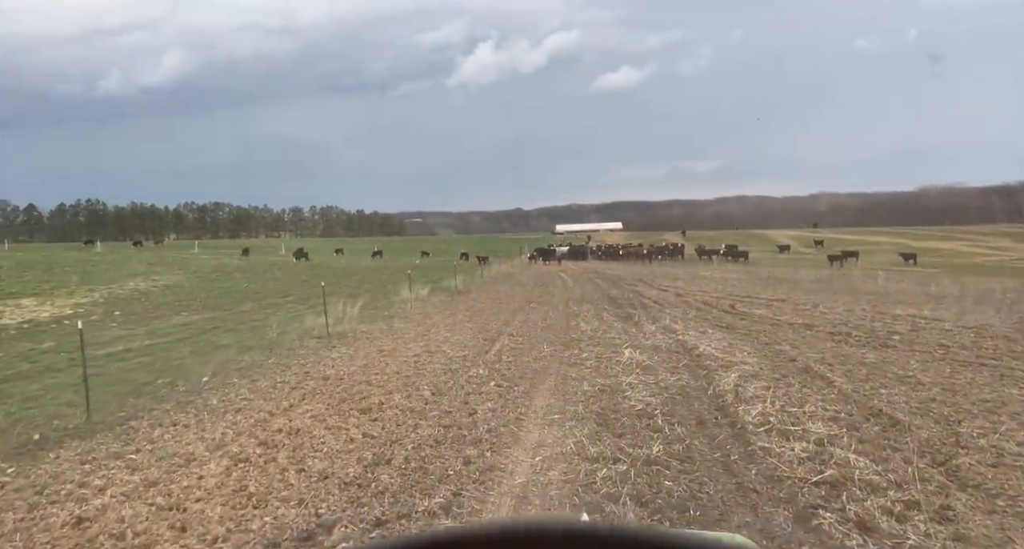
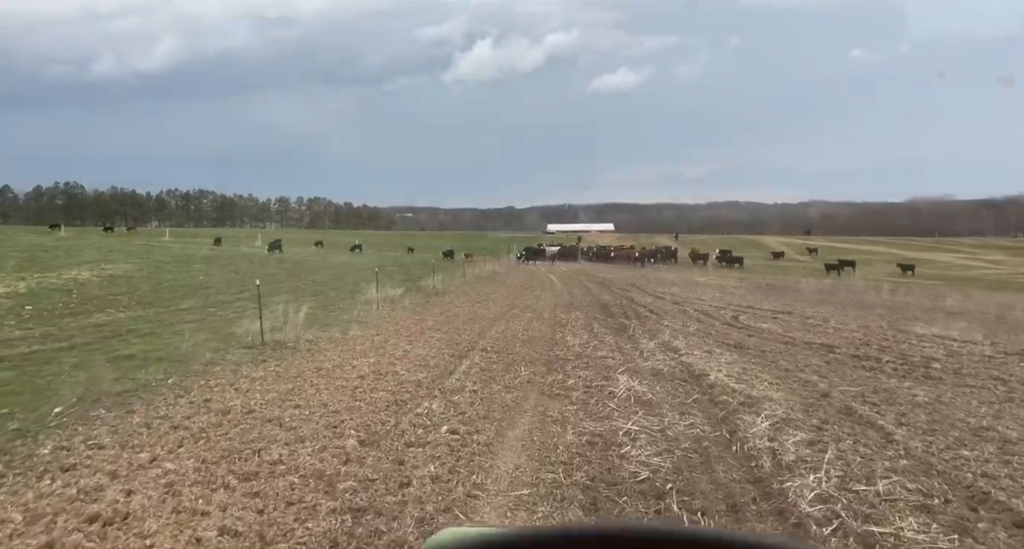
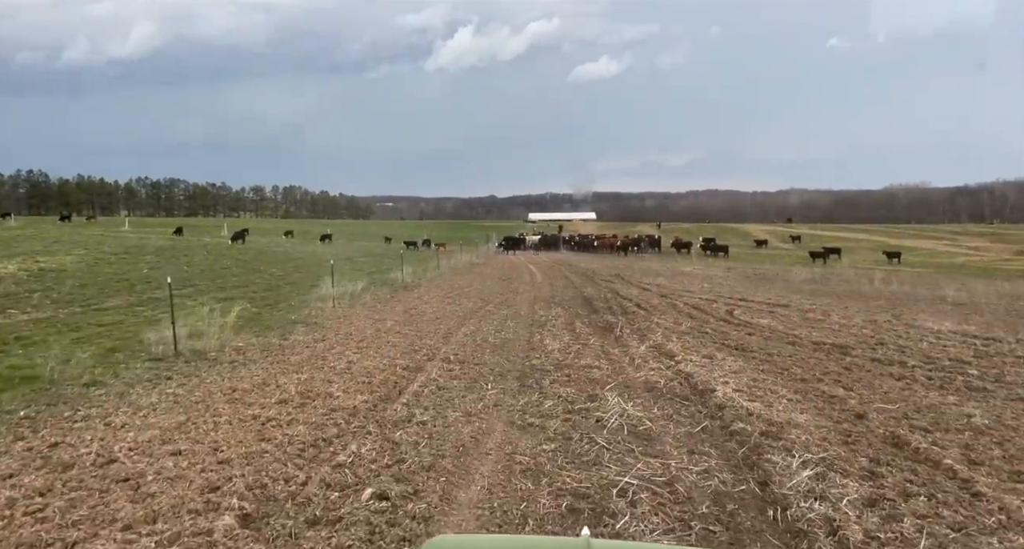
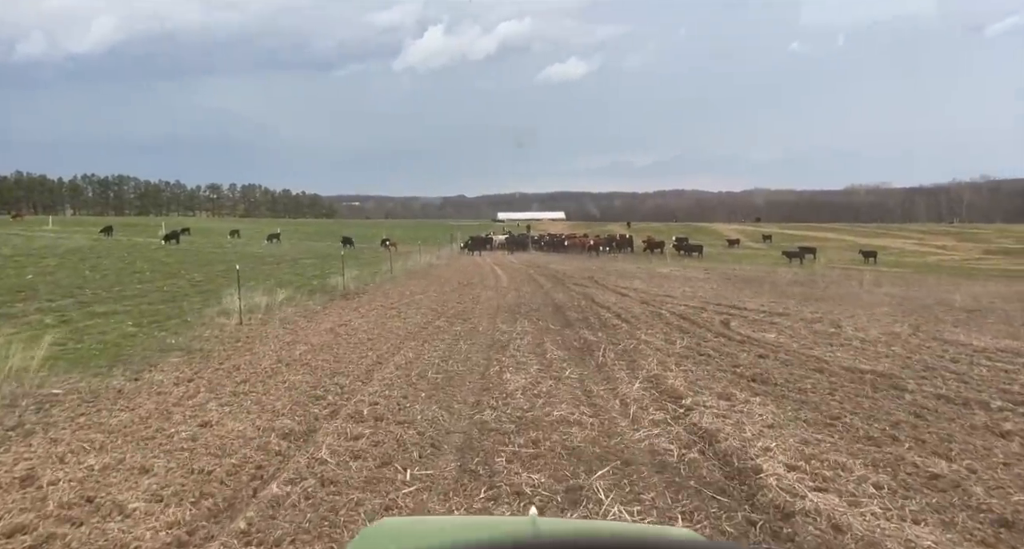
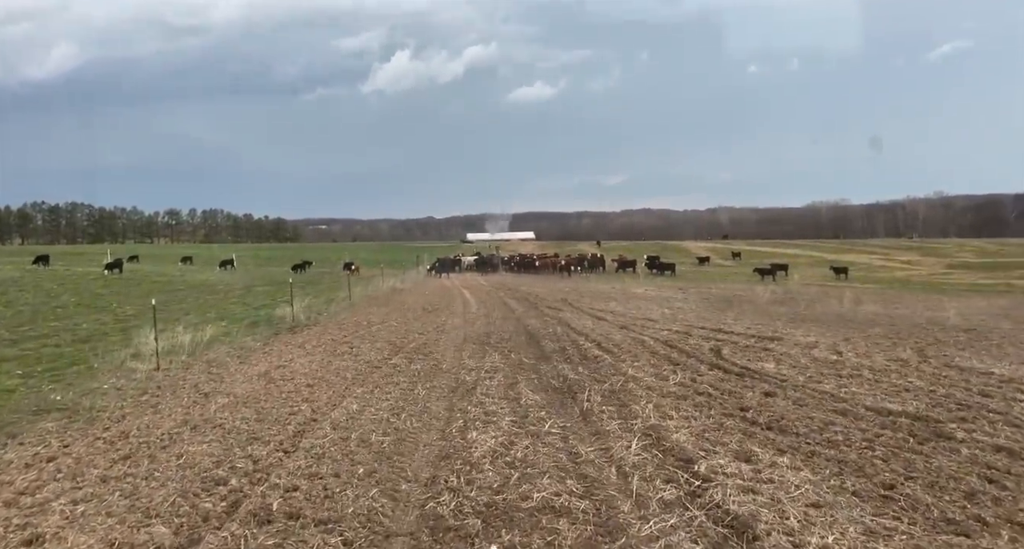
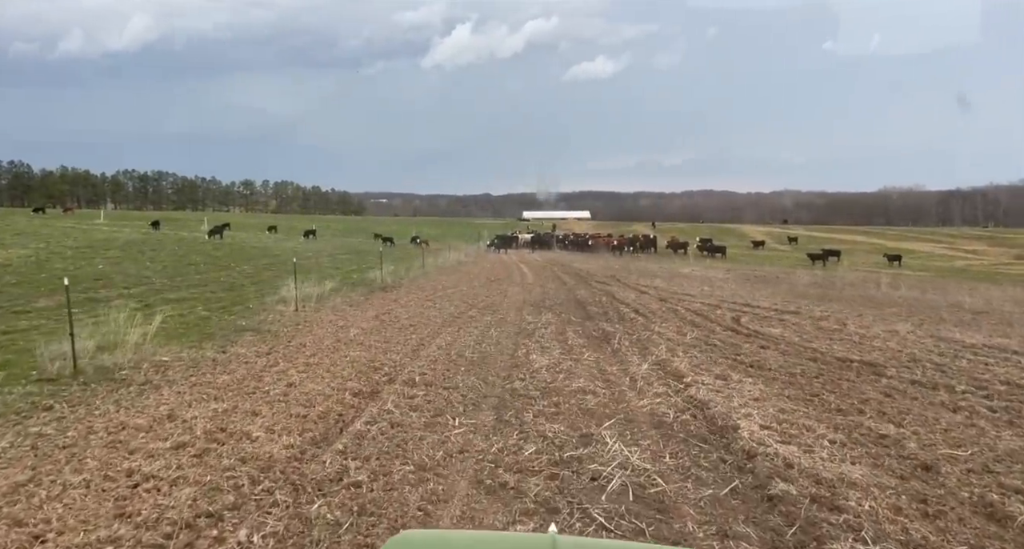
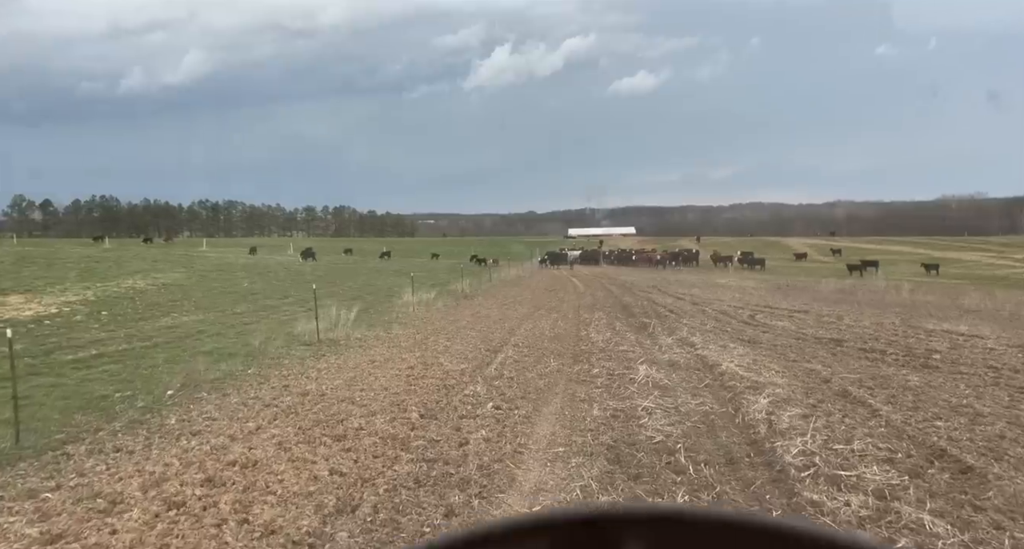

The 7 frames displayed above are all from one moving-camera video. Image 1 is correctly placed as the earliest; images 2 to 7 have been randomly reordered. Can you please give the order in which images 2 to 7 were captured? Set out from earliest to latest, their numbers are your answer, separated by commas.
7, 2, 3, 6, 4, 5
